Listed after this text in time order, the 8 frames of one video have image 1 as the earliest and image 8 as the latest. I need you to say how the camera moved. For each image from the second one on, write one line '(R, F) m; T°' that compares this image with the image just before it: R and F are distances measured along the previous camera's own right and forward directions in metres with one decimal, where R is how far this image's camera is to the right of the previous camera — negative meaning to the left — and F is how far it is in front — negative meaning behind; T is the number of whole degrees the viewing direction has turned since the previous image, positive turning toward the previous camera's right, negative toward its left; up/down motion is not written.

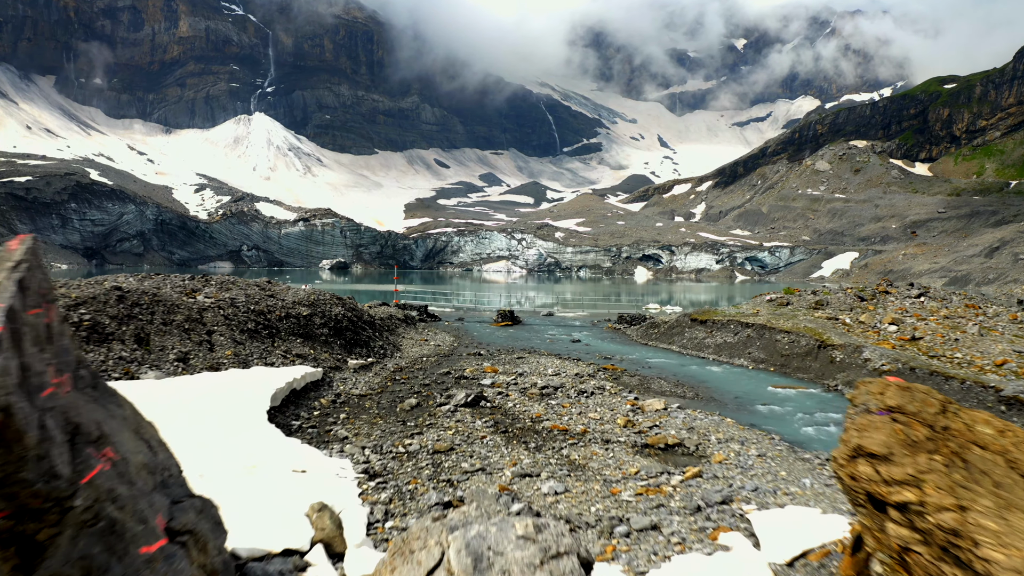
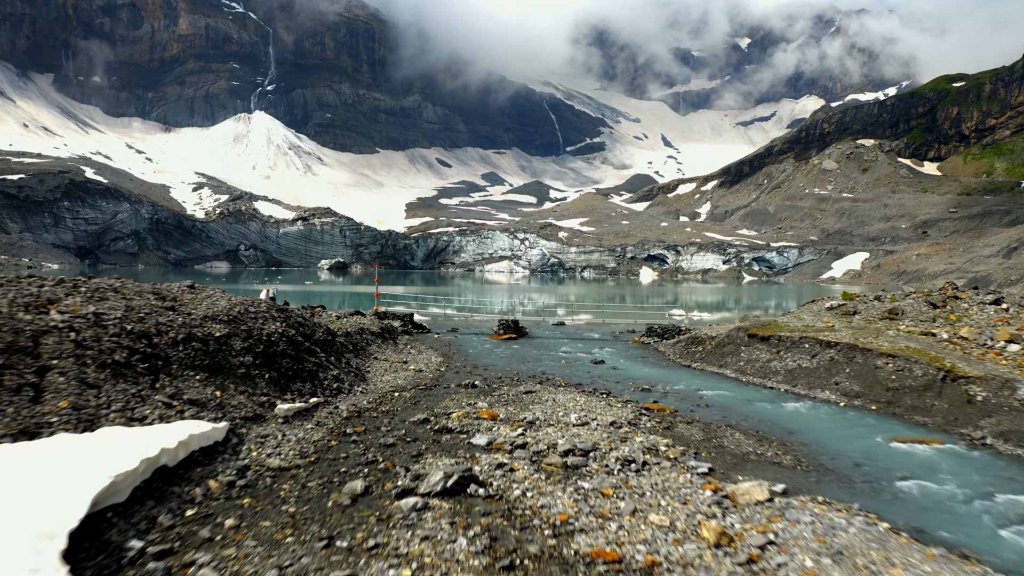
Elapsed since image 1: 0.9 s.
(0.0, +1.9) m; 0°
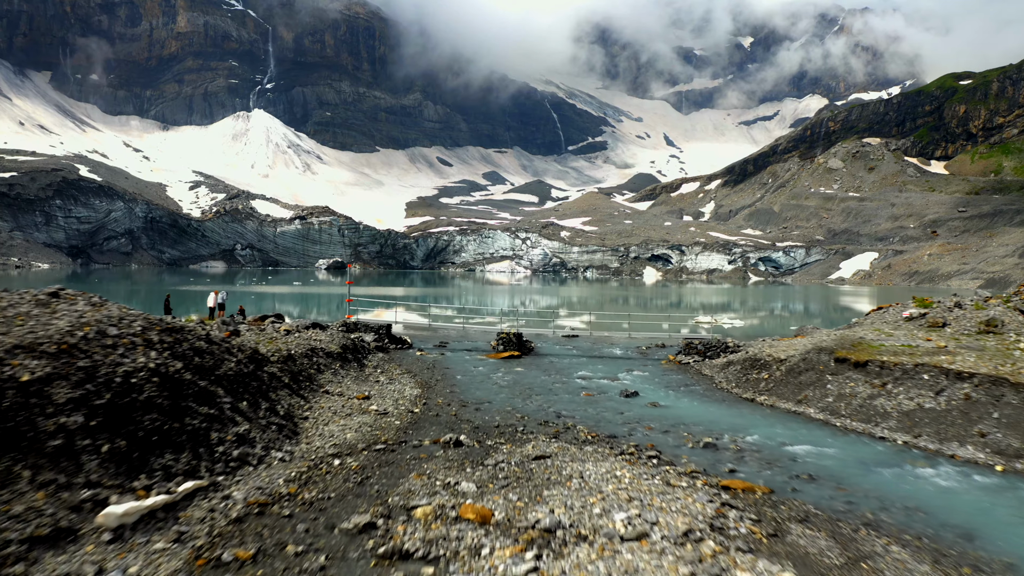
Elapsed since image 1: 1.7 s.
(0.0, +1.7) m; 0°
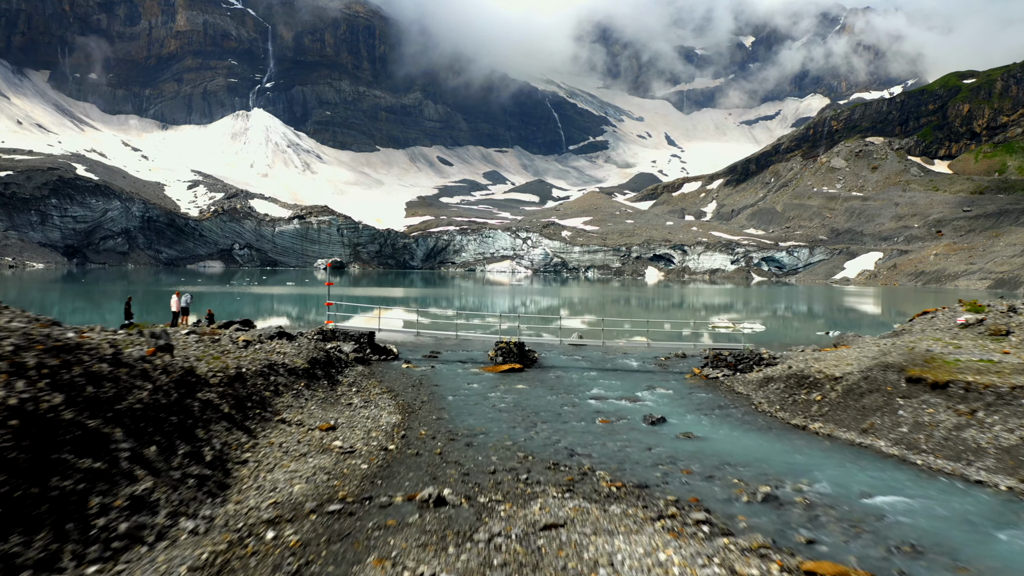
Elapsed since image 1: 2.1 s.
(0.0, +0.8) m; 0°
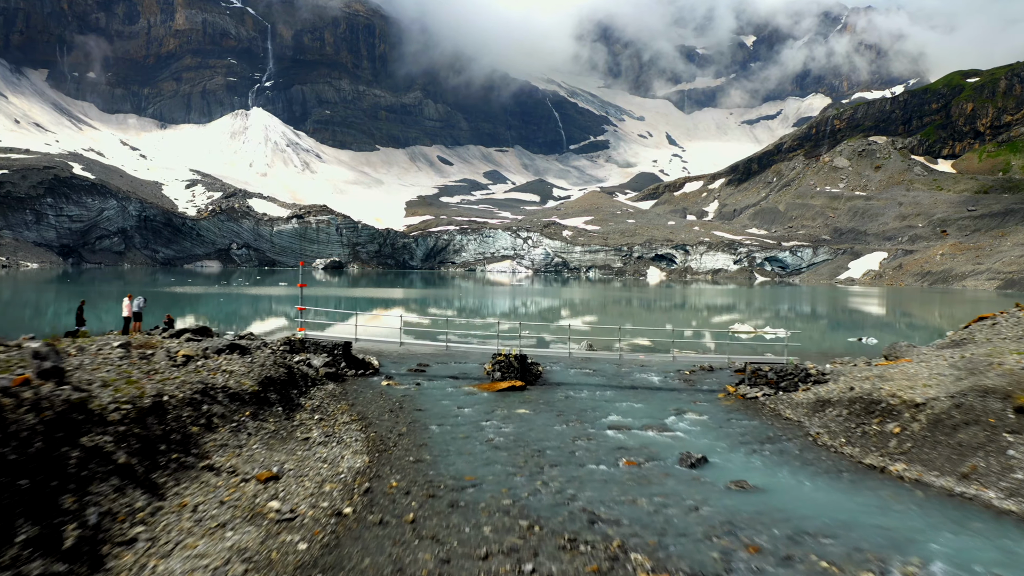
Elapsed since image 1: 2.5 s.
(0.0, +0.8) m; 0°
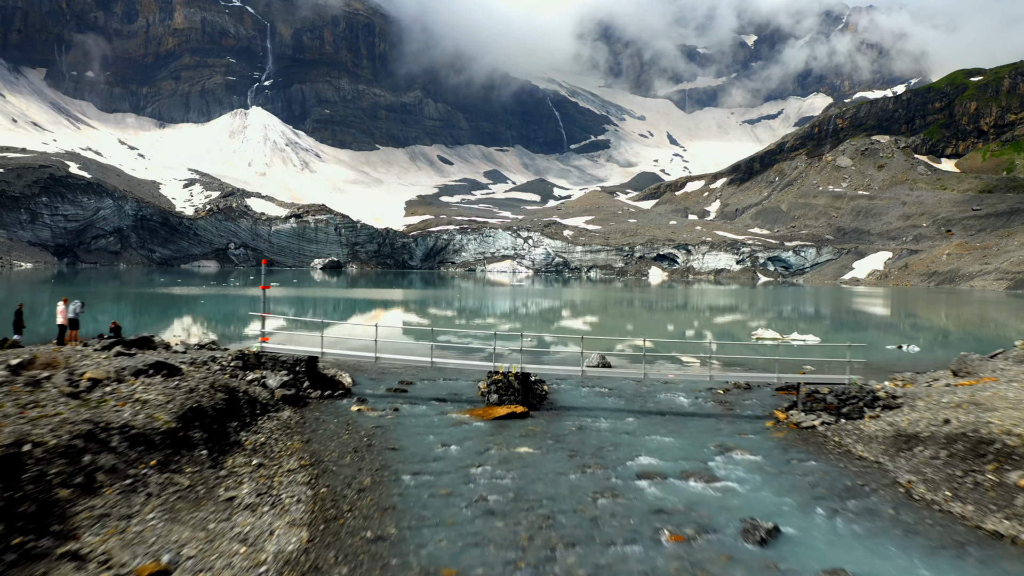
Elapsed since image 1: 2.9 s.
(0.0, +0.9) m; 0°
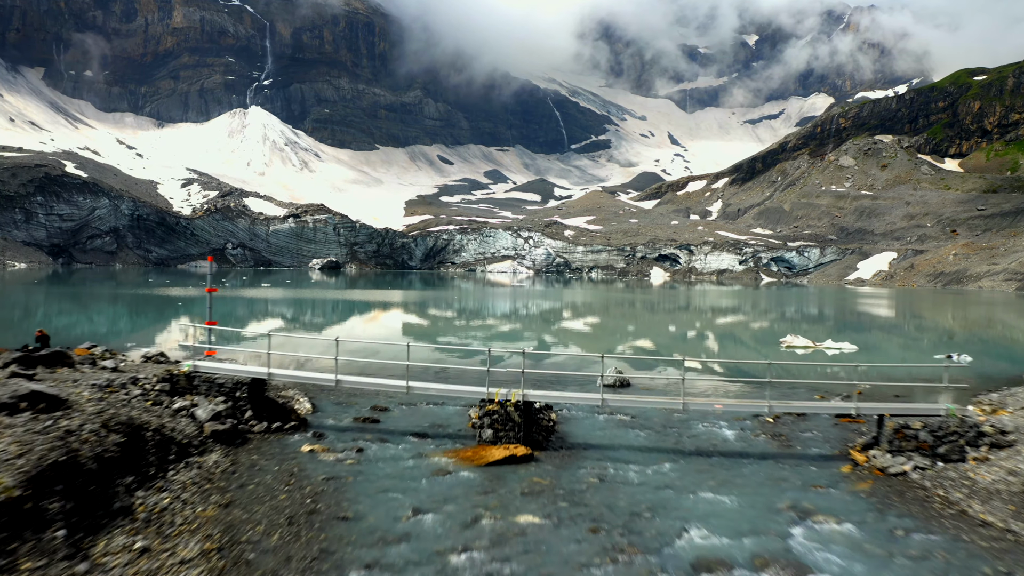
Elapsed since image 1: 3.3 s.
(0.0, +0.9) m; 0°
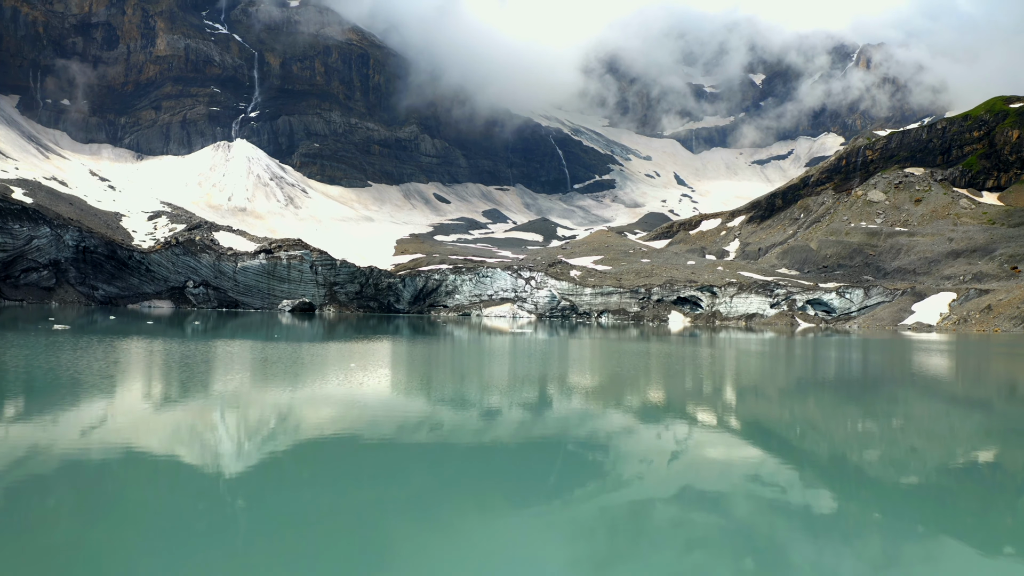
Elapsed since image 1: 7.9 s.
(-0.1, +10.2) m; 0°
